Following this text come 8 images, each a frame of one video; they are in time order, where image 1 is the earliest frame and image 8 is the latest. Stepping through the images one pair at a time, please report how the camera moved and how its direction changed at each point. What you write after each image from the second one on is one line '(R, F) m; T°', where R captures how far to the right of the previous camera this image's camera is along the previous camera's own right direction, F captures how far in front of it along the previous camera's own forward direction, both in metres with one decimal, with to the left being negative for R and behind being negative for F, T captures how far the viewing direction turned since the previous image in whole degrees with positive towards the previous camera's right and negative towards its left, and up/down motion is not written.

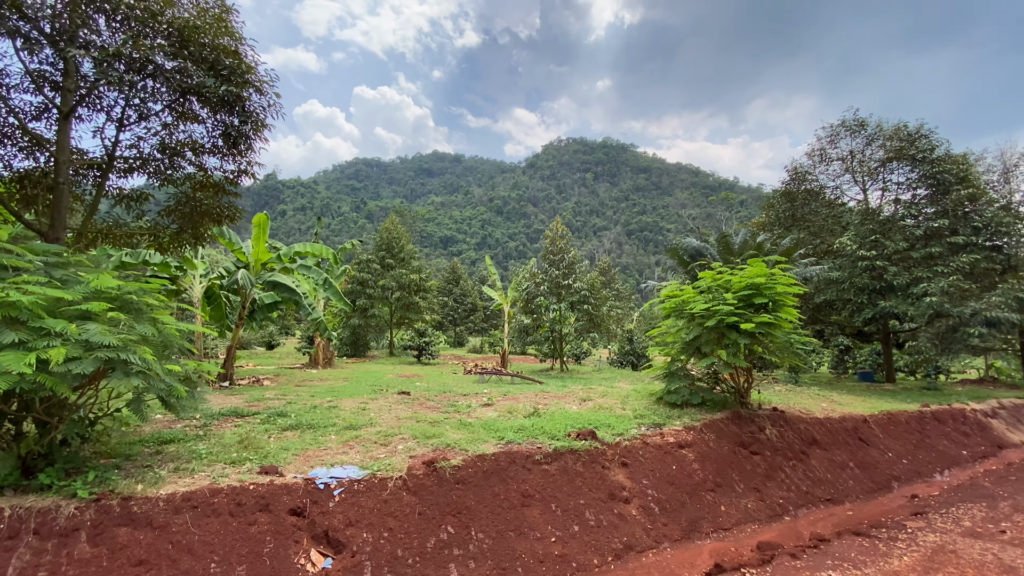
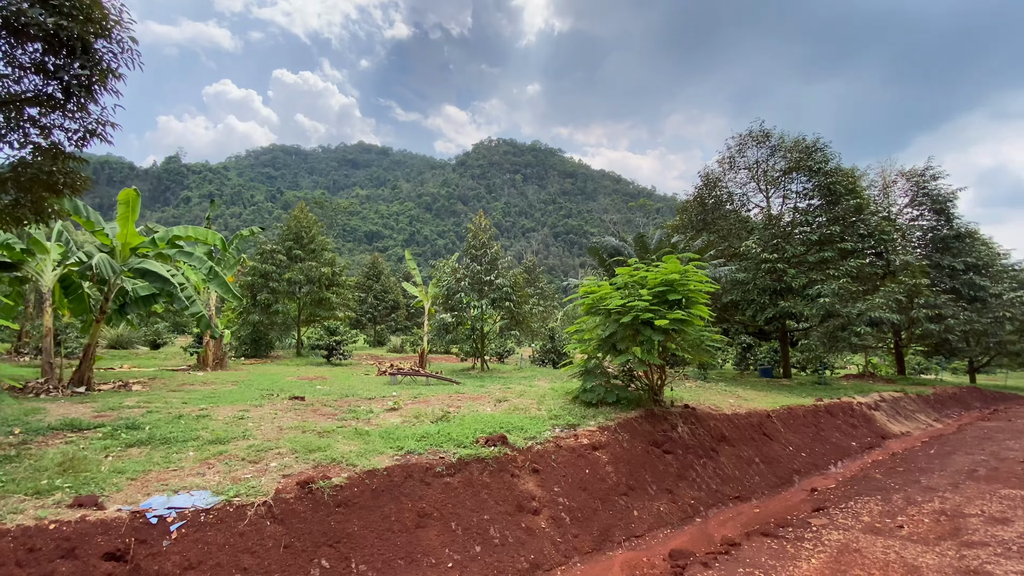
(+0.3, +0.6) m; +9°
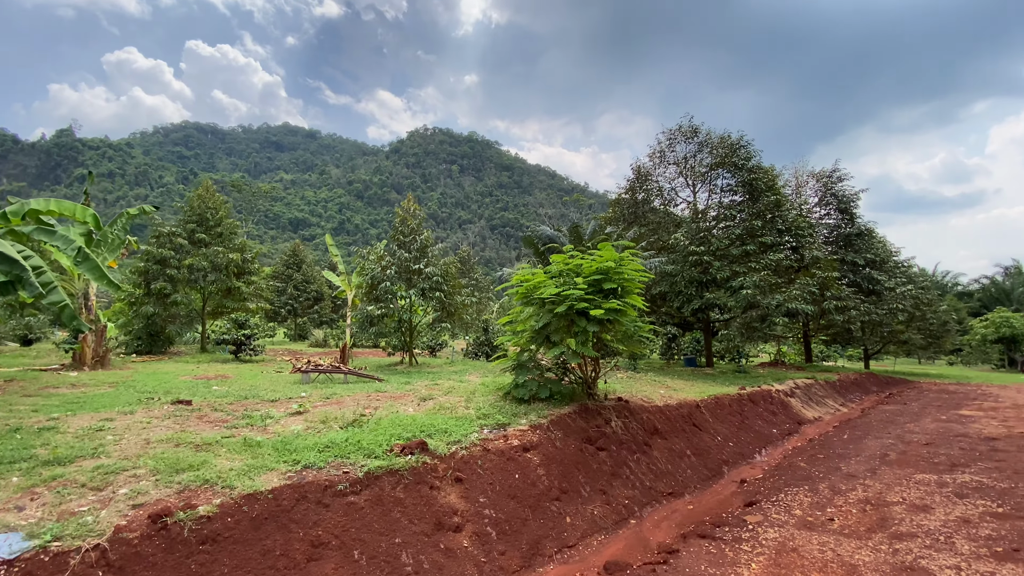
(+0.2, +0.7) m; +8°
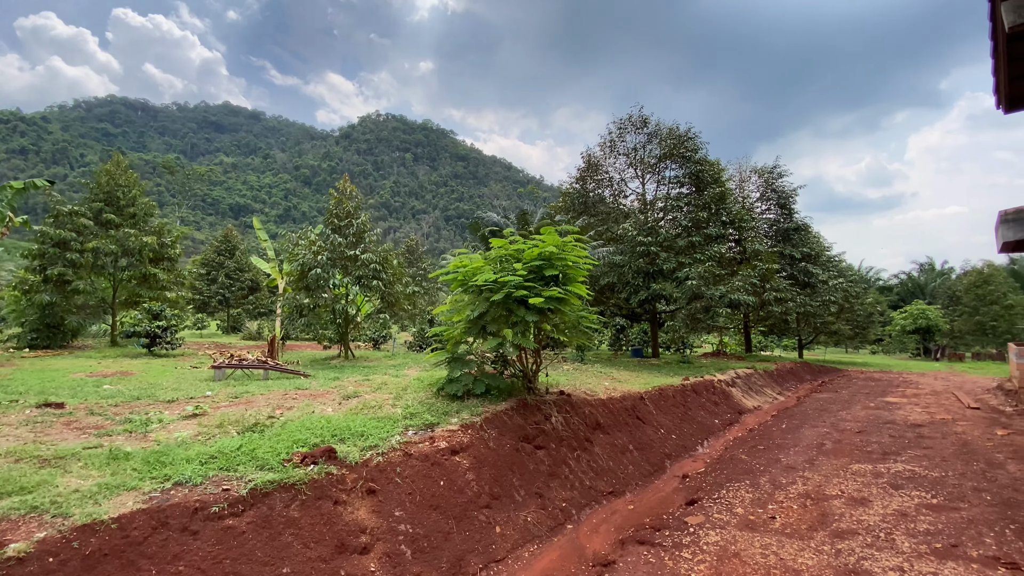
(+0.3, +0.6) m; +6°
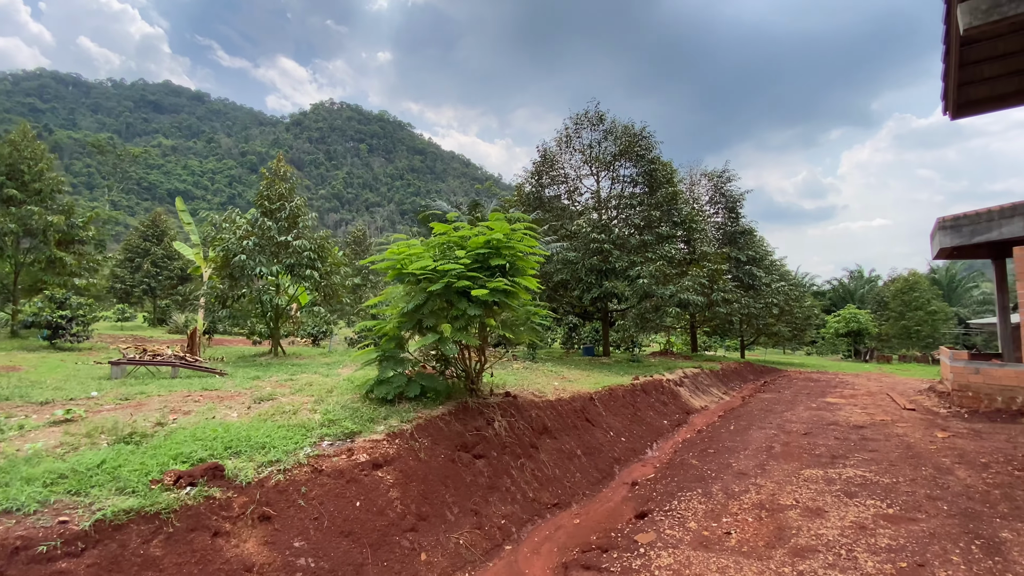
(+0.2, +0.6) m; +5°
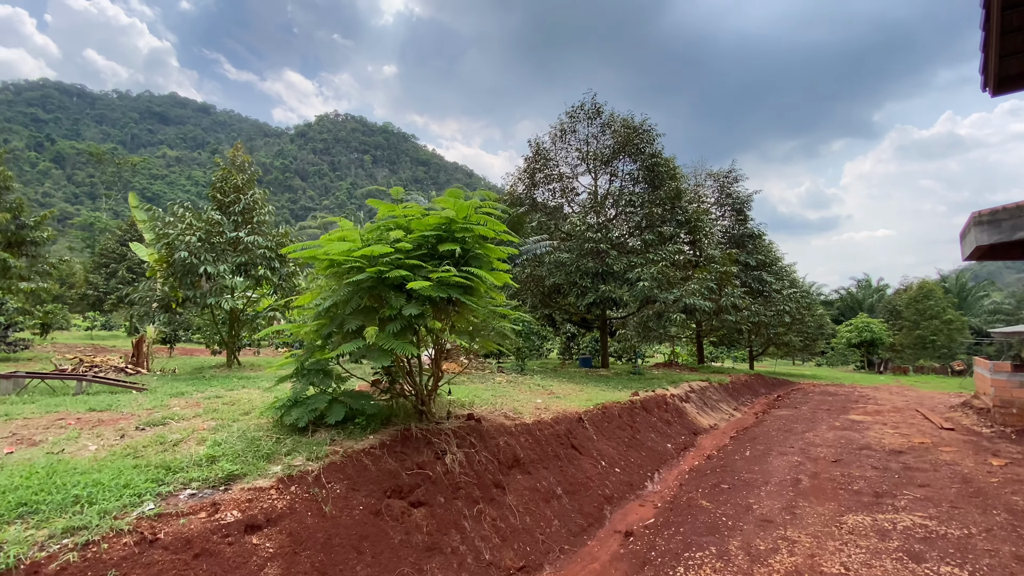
(+0.5, +1.4) m; 0°
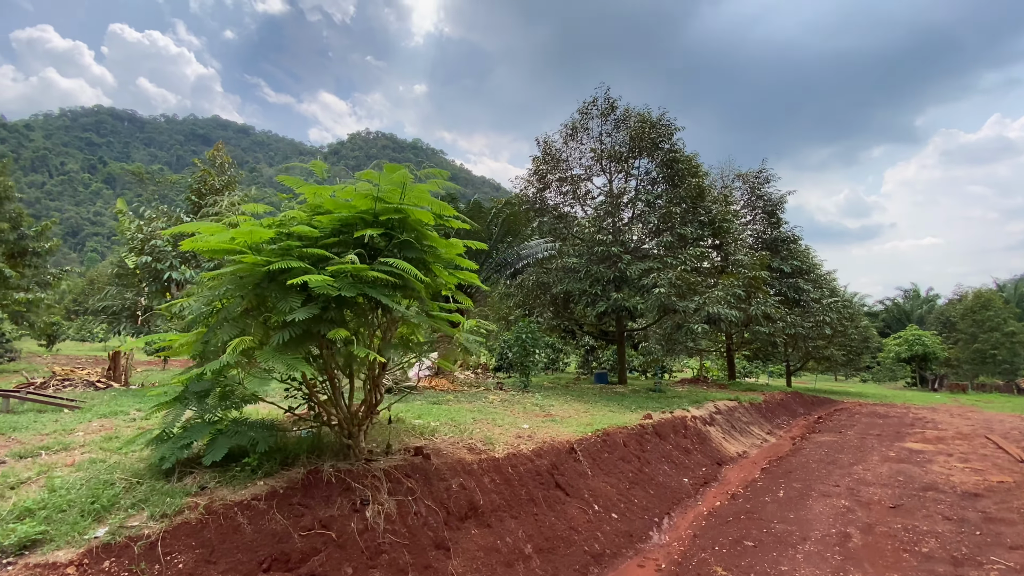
(+0.7, +1.2) m; -3°
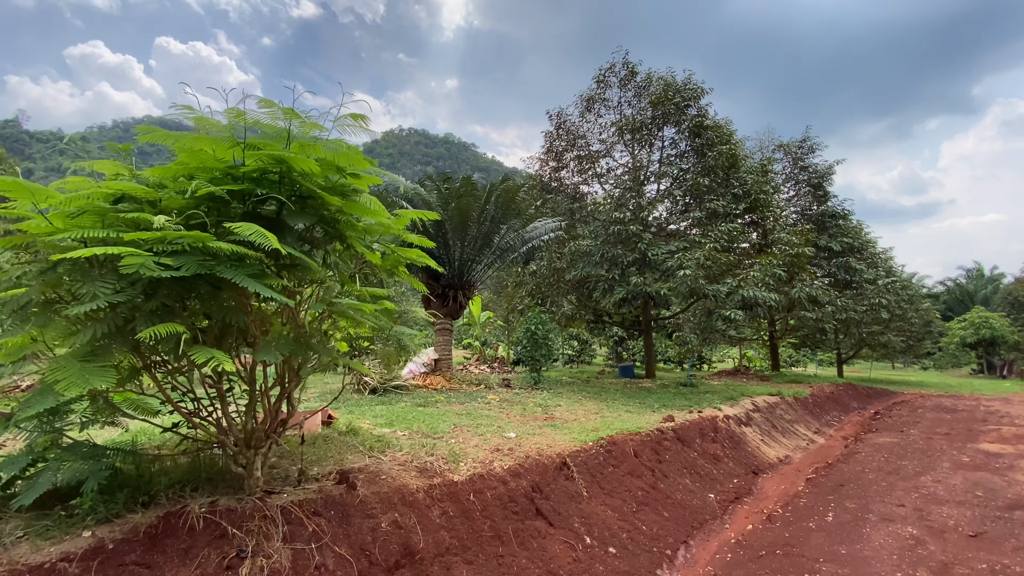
(+0.7, +1.1) m; -4°
